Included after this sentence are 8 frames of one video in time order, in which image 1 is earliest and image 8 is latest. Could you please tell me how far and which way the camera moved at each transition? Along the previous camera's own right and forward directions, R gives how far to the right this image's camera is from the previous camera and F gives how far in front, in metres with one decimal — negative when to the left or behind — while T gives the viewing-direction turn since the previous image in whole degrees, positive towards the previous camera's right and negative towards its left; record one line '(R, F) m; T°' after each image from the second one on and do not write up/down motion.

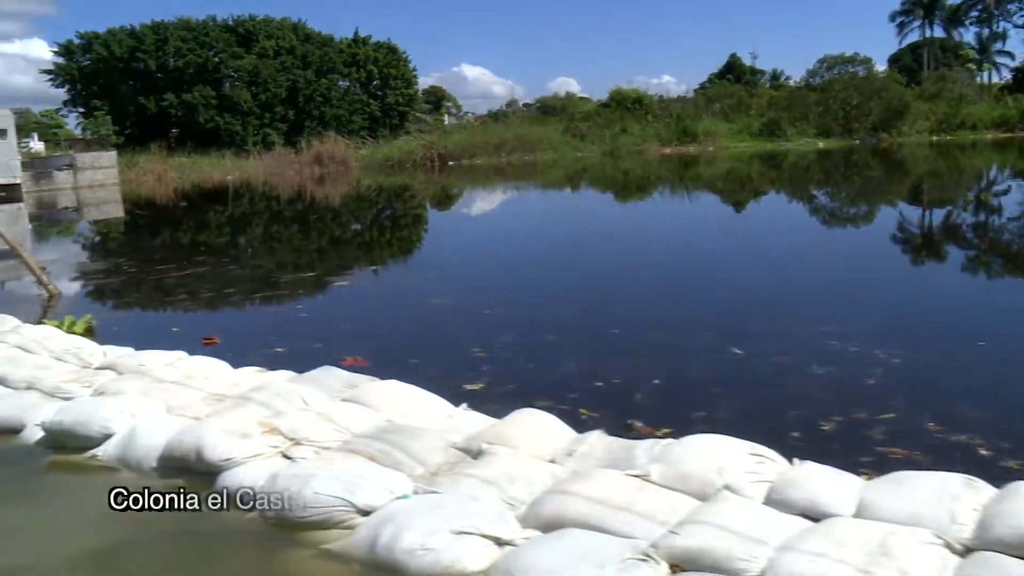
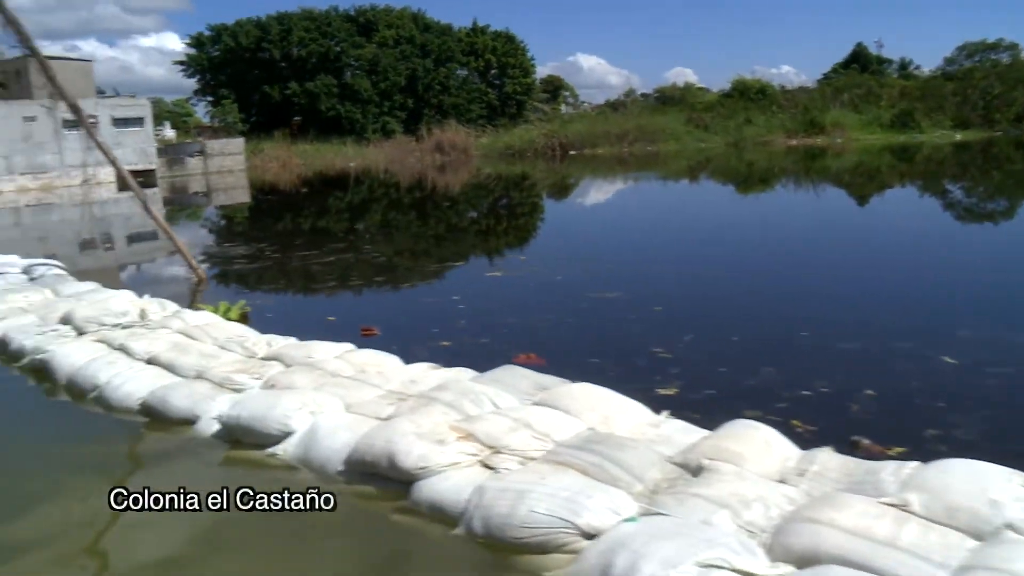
(-0.3, +0.3) m; -6°
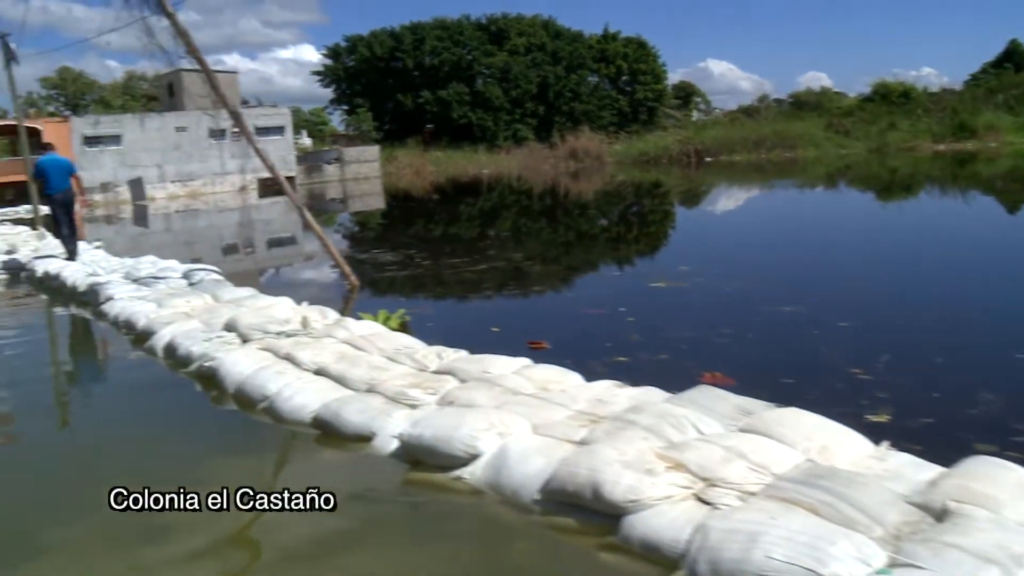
(-0.2, +0.2) m; -6°
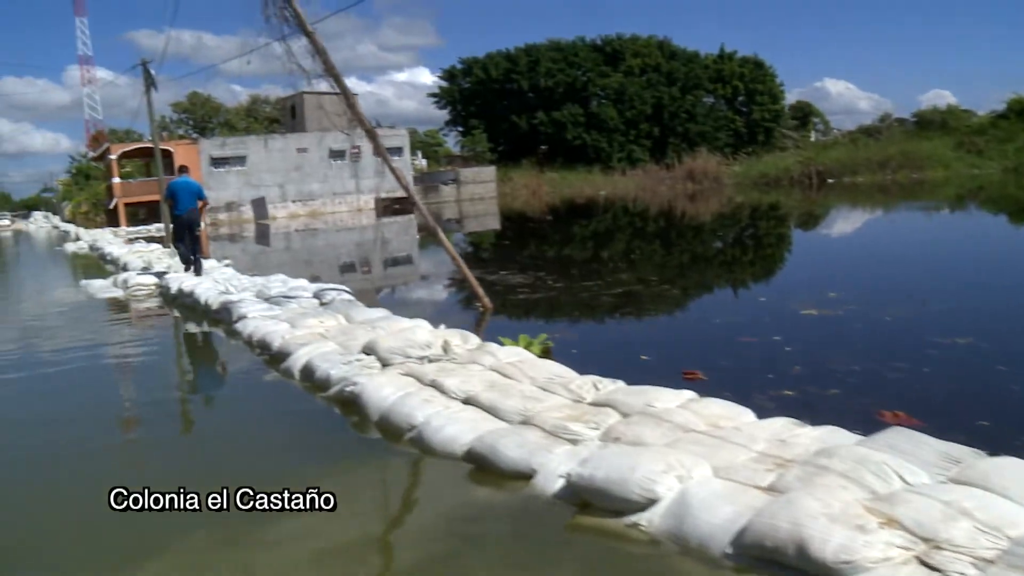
(-0.2, +0.2) m; -6°
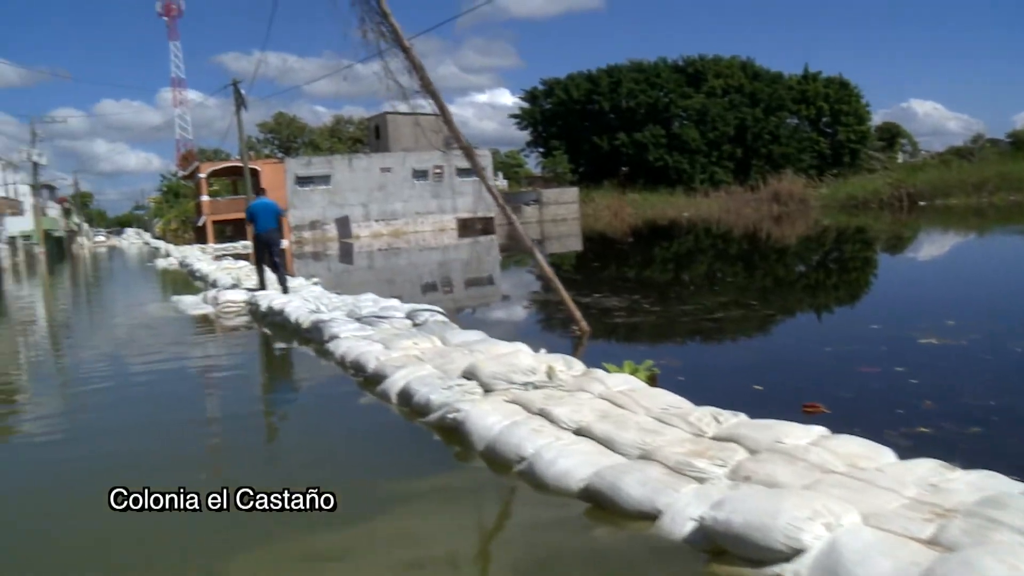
(-0.1, +0.2) m; -4°
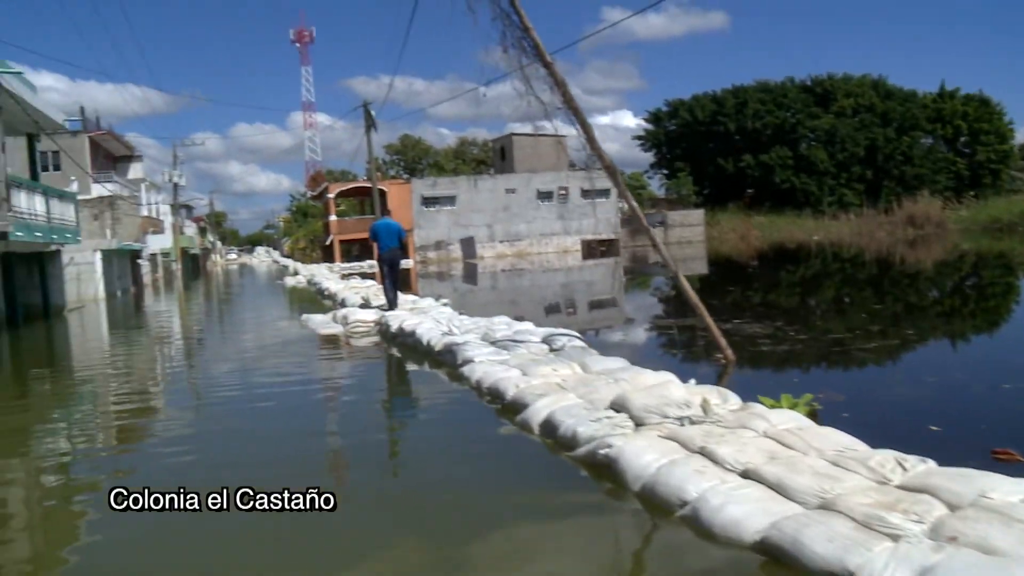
(-0.1, +0.2) m; -6°
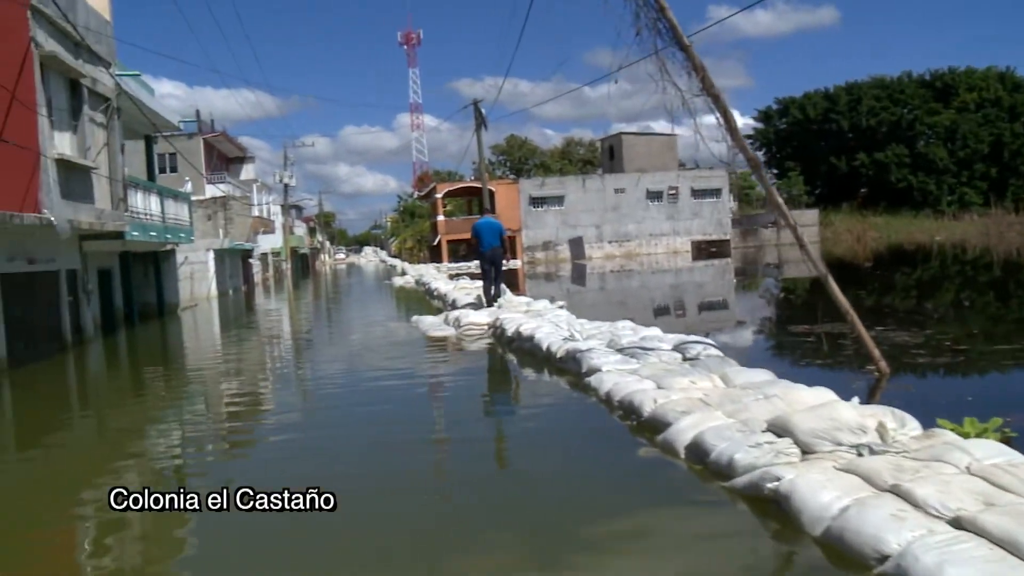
(-0.2, +0.5) m; -5°
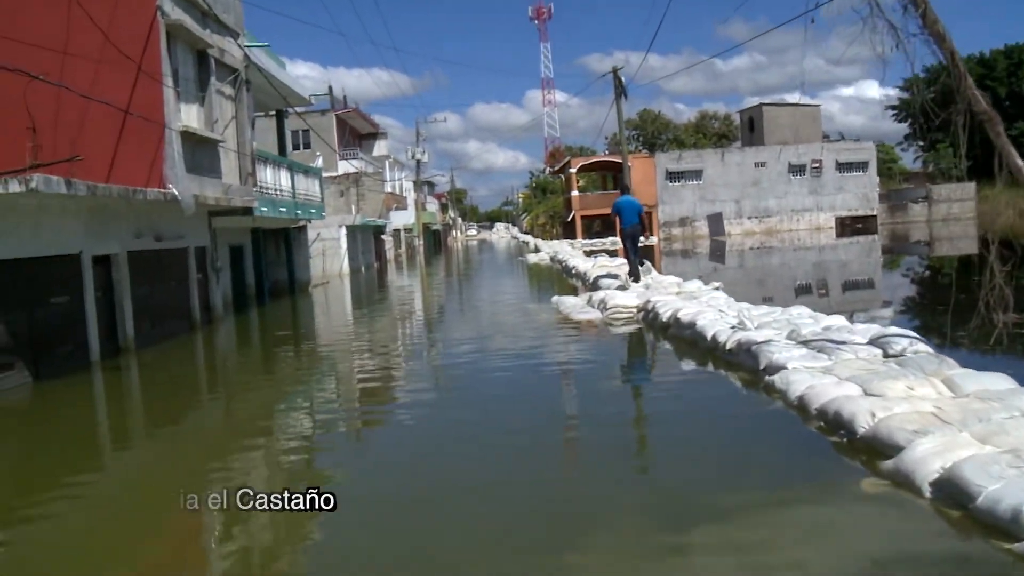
(-0.2, +0.9) m; -7°
